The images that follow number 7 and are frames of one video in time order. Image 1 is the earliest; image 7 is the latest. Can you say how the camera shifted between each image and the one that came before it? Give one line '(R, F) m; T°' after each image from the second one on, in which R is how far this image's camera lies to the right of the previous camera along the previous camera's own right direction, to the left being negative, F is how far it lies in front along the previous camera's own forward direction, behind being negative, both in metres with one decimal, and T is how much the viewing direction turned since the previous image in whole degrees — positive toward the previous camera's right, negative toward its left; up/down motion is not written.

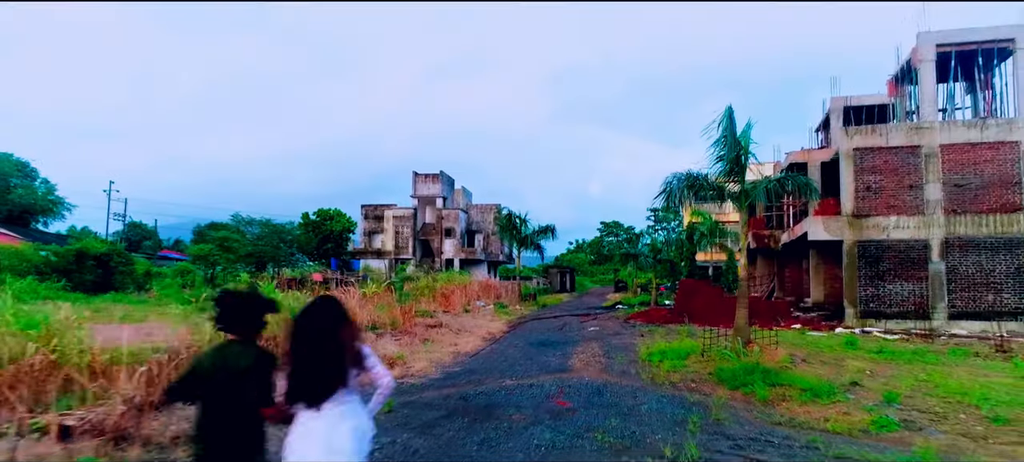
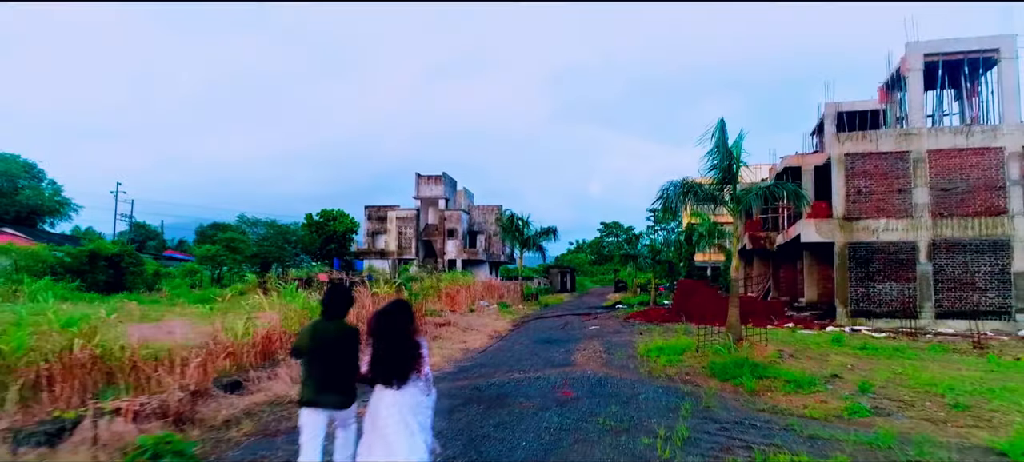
(-0.1, -0.7) m; 0°
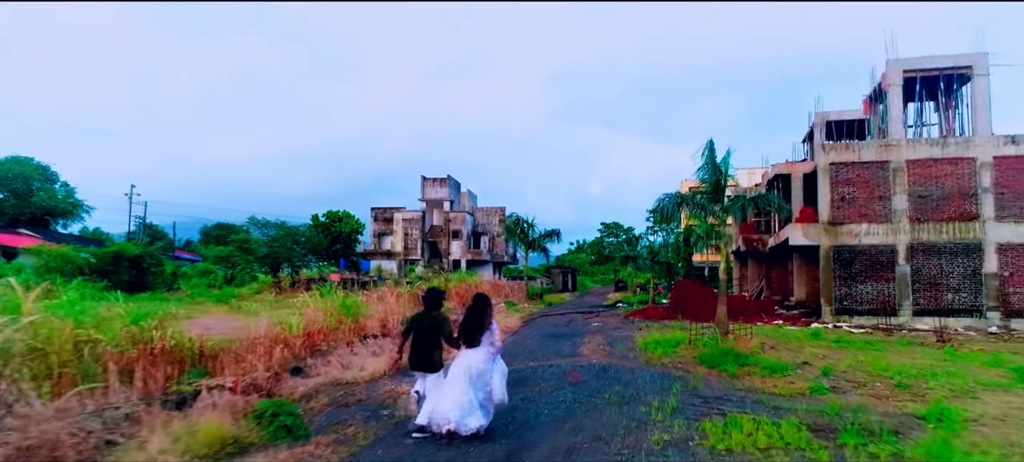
(-0.3, -1.3) m; 0°
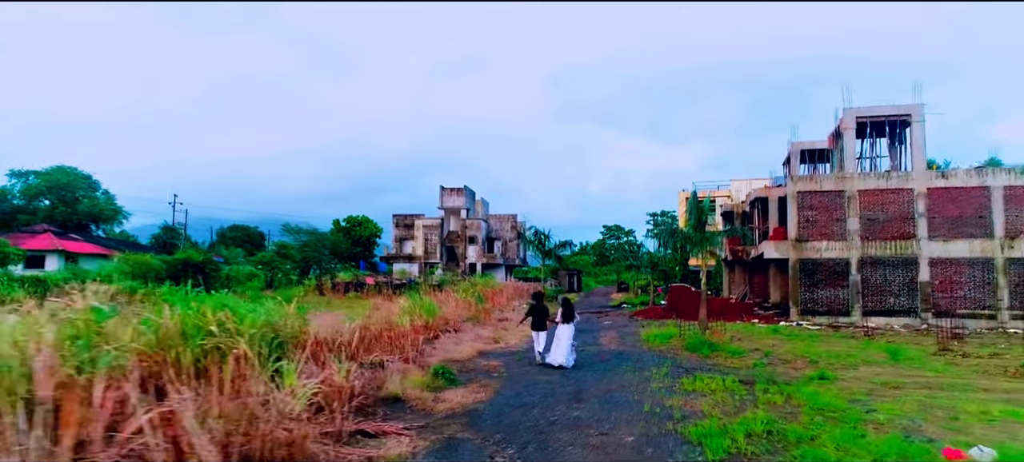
(-1.0, -4.3) m; 0°
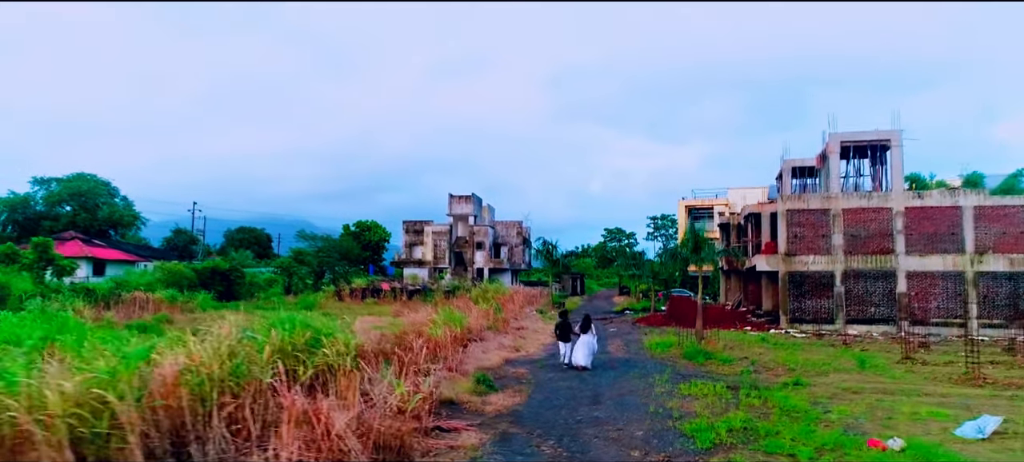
(-0.5, -2.1) m; 0°
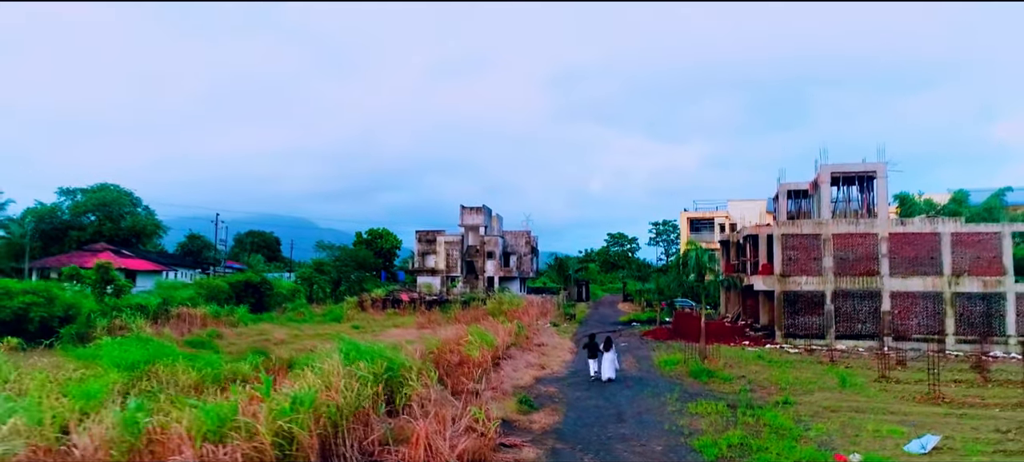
(-0.8, -2.4) m; 0°
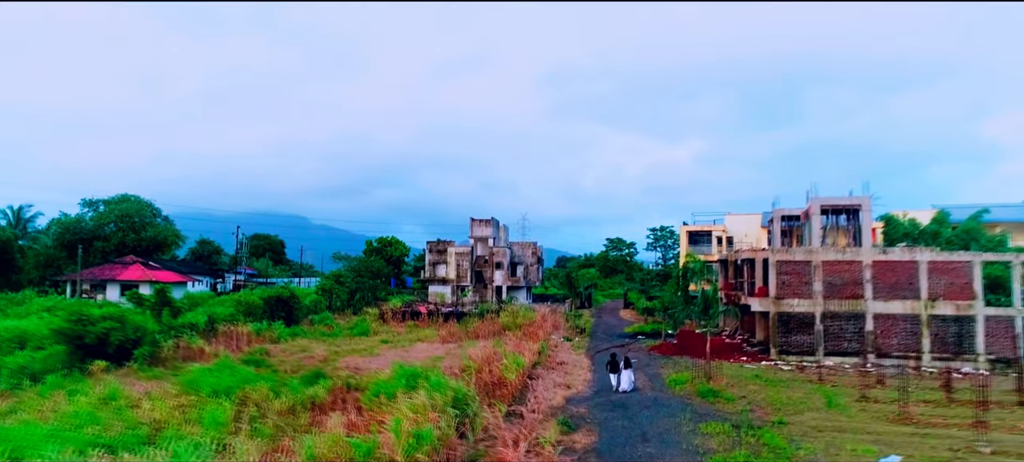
(-1.3, -2.8) m; +1°
